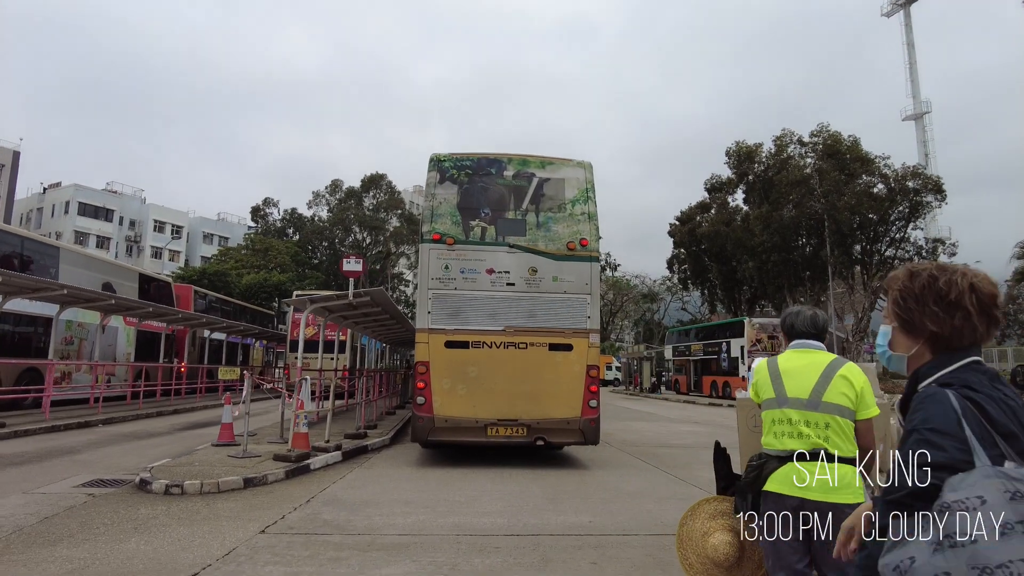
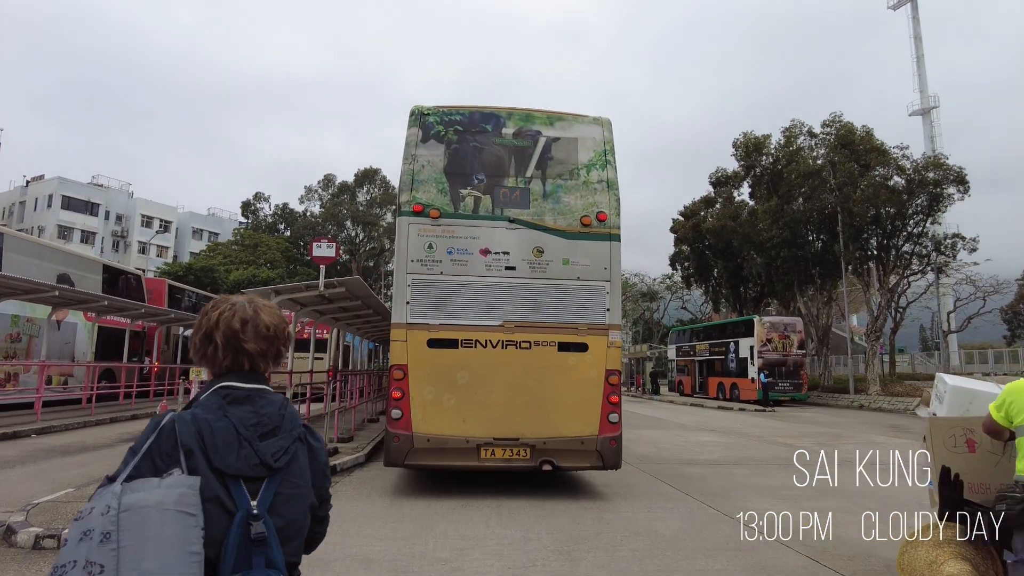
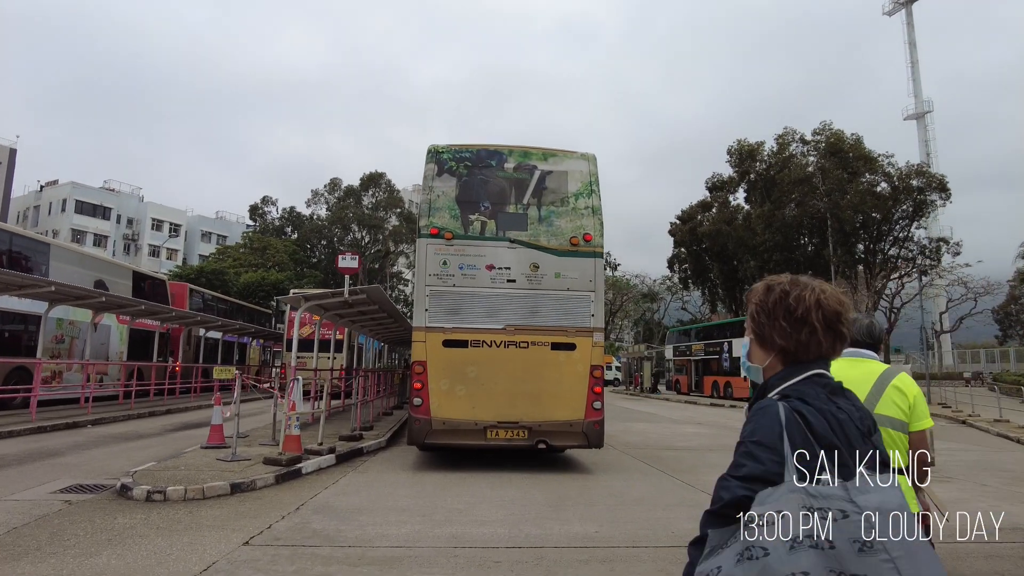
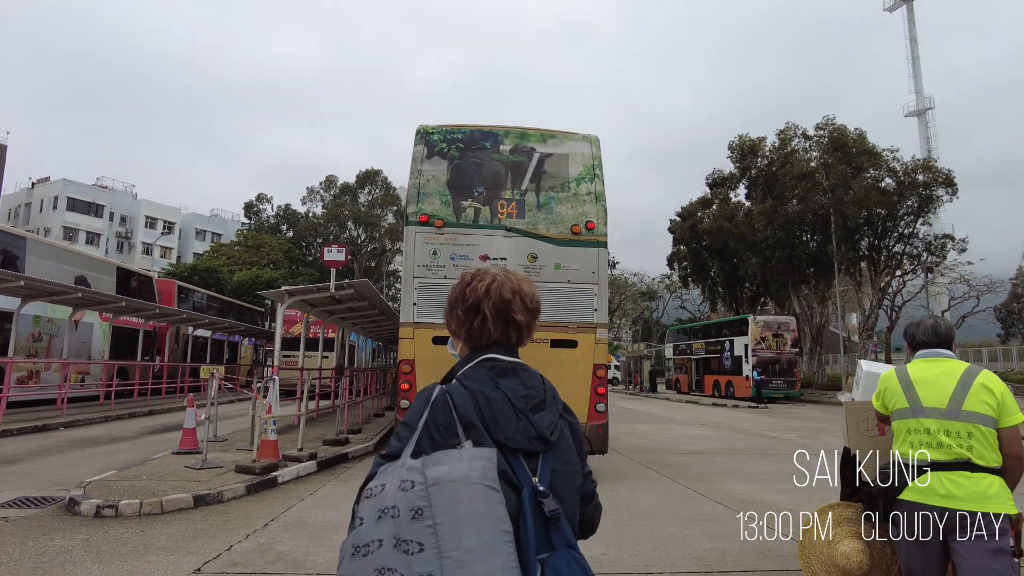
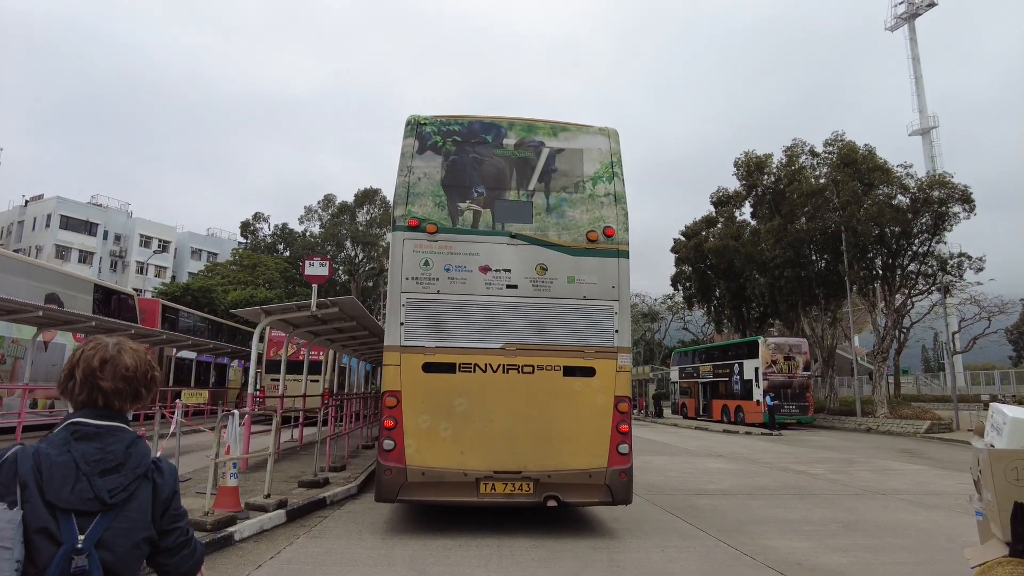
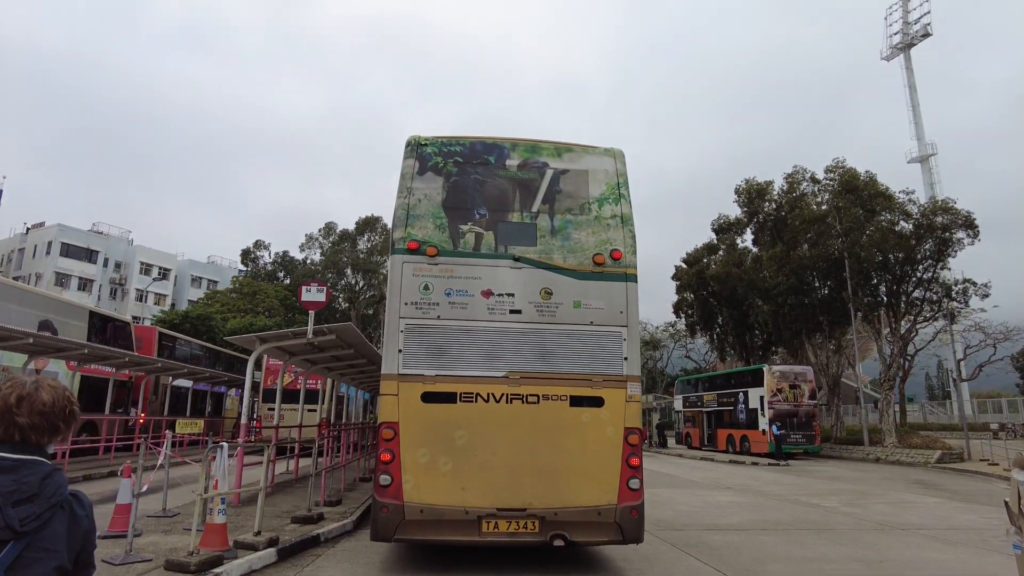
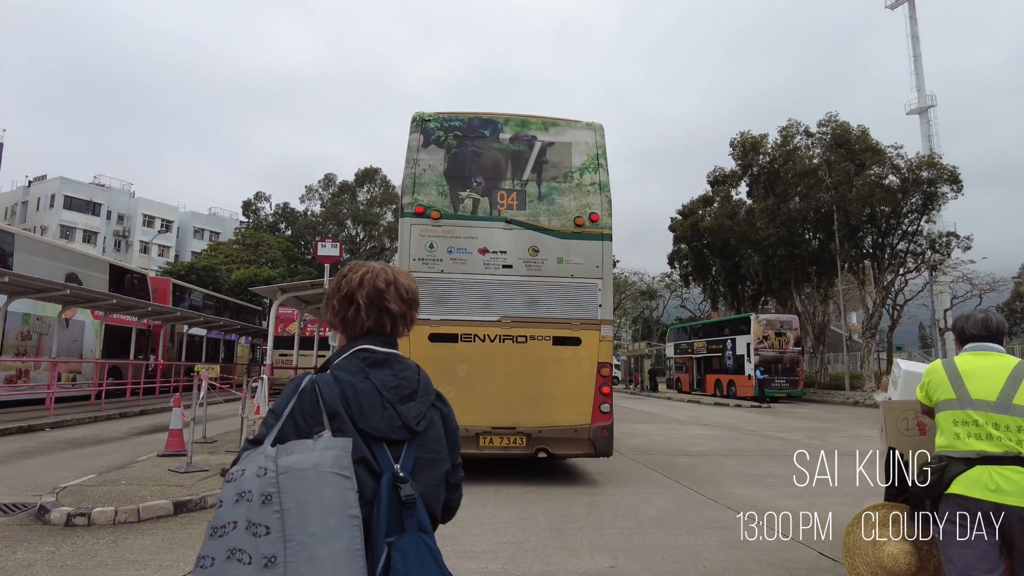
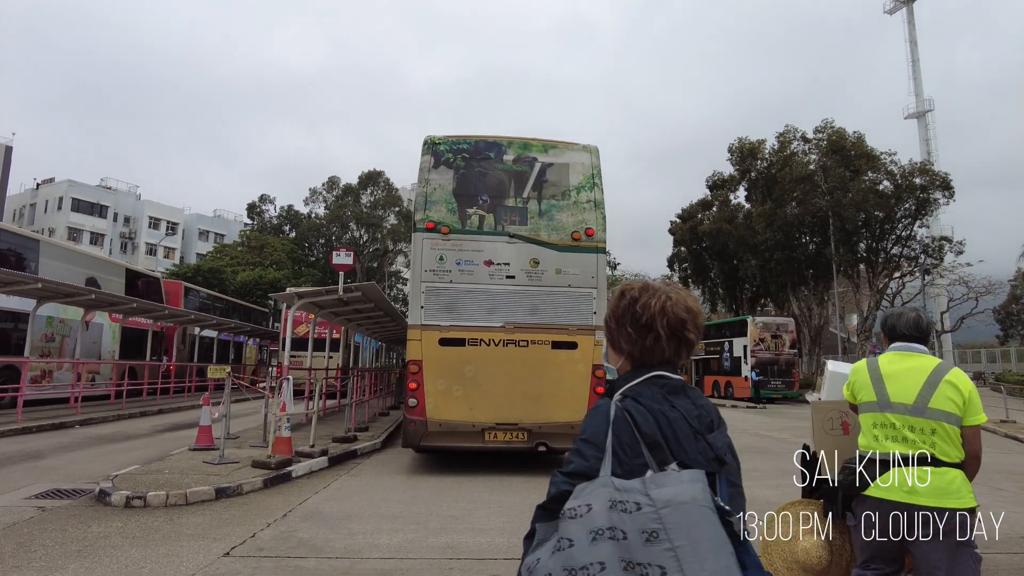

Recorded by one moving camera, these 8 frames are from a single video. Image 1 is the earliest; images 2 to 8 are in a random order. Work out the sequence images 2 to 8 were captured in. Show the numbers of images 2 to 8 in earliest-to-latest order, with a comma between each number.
3, 8, 4, 7, 2, 5, 6
